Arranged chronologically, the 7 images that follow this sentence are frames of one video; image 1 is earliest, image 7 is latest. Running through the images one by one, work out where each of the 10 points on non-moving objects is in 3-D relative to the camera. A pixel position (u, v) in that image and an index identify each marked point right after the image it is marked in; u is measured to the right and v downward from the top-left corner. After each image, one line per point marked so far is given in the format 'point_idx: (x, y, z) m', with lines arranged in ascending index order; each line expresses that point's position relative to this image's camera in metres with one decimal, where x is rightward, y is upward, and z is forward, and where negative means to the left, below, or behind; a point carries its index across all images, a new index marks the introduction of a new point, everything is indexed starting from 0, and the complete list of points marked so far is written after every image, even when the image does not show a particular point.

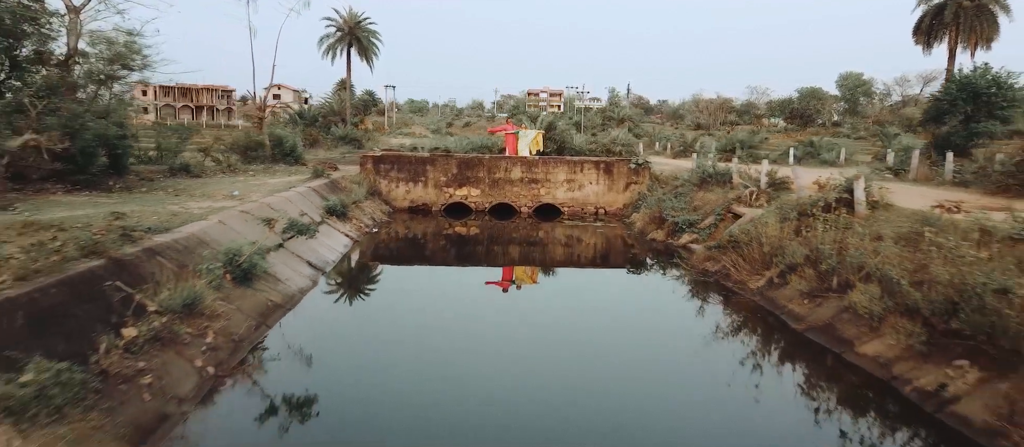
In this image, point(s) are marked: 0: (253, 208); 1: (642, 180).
0: (-3.8, +0.2, +7.8) m
1: (+3.4, +1.1, +13.8) m
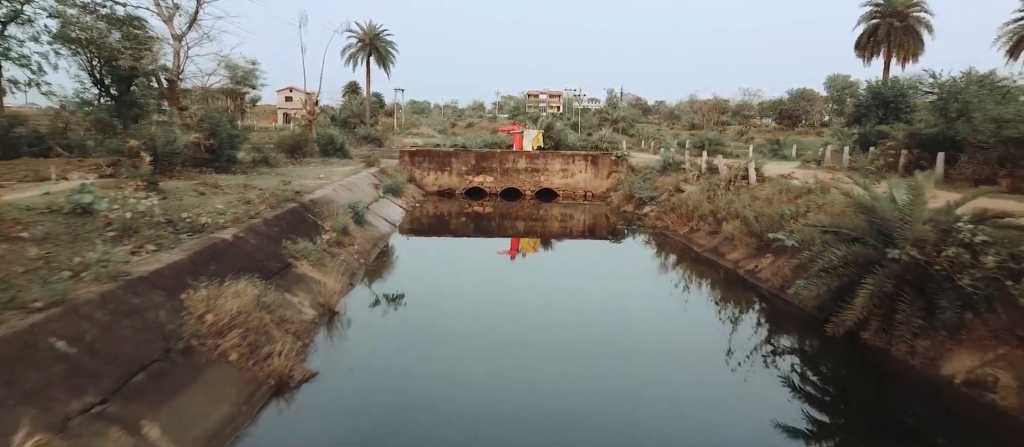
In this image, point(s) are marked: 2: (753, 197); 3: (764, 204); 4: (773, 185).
0: (-3.5, +0.8, +11.6) m
1: (+3.6, +1.8, +17.6) m
2: (+4.2, +0.5, +9.5) m
3: (+4.1, +0.3, +8.9) m
4: (+4.7, +0.7, +9.8) m
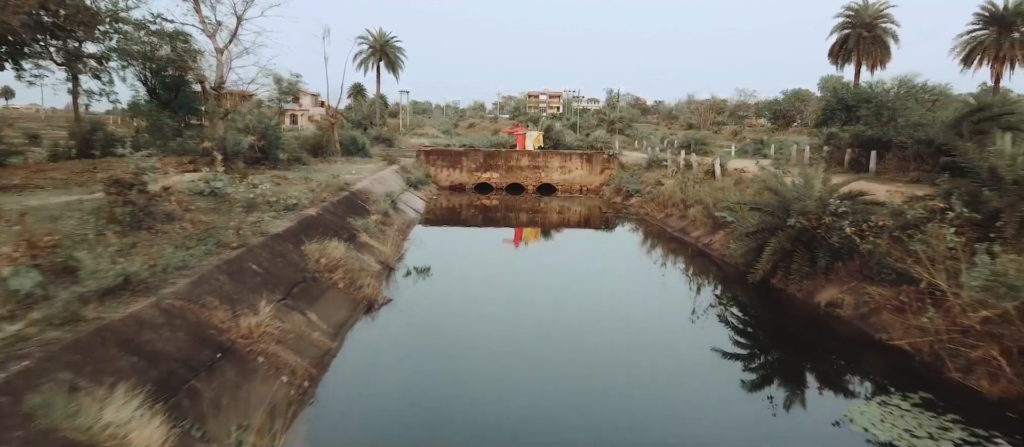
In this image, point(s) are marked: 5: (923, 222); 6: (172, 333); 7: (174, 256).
0: (-3.4, +1.2, +13.8) m
1: (+3.7, +2.1, +19.8) m
2: (+4.4, +0.8, +11.8) m
3: (+4.3, +0.7, +11.1) m
4: (+4.9, +1.0, +12.0) m
5: (+4.5, 0.0, +6.0) m
6: (-2.4, -0.8, +3.9) m
7: (-3.1, -0.3, +5.0) m
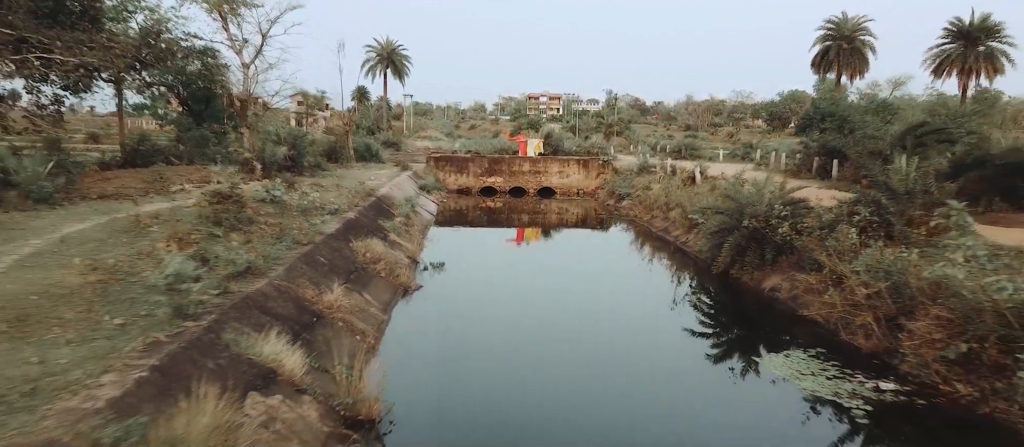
0: (-3.3, +1.1, +15.5) m
1: (+3.8, +2.1, +21.5) m
2: (+4.5, +0.8, +13.5) m
3: (+4.4, +0.6, +12.8) m
4: (+5.0, +1.0, +13.7) m
5: (+4.6, 0.0, +7.7) m
6: (-2.4, -0.8, +5.6) m
7: (-3.0, -0.3, +6.7) m
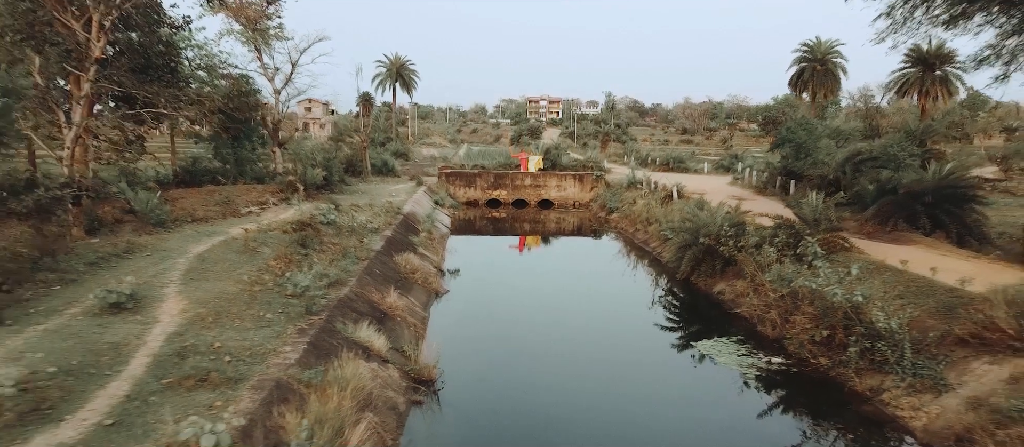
0: (-3.2, +0.8, +18.0) m
1: (+3.9, +1.7, +24.0) m
2: (+4.6, +0.4, +16.0) m
3: (+4.5, +0.3, +15.3) m
4: (+5.1, +0.6, +16.2) m
5: (+4.7, -0.4, +10.2) m
6: (-2.2, -1.2, +8.1) m
7: (-2.9, -0.7, +9.2) m
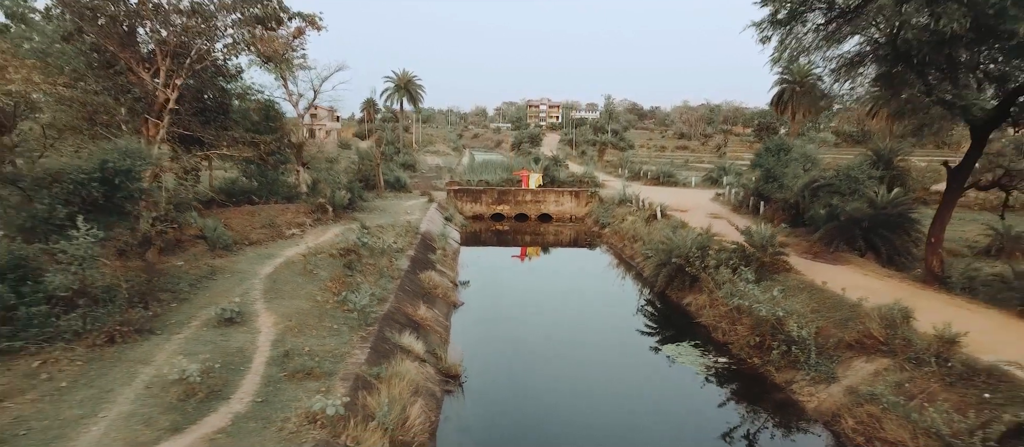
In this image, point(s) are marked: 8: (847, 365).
0: (-3.1, +0.2, +20.3) m
1: (+4.0, +1.1, +26.3) m
2: (+4.7, -0.2, +18.3) m
3: (+4.6, -0.3, +17.6) m
4: (+5.2, +0.1, +18.5) m
5: (+4.8, -0.9, +12.5) m
6: (-2.1, -1.8, +10.4) m
7: (-2.8, -1.3, +11.5) m
8: (+5.2, -2.2, +8.5) m
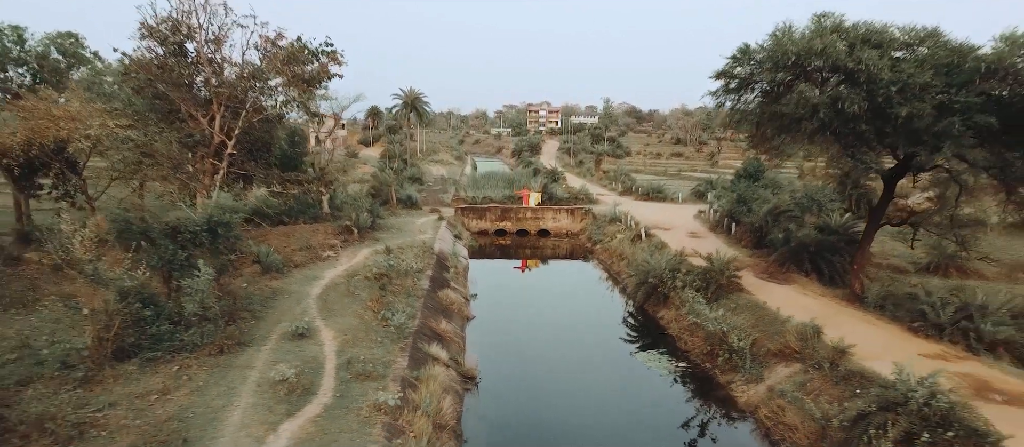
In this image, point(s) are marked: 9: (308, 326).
0: (-3.0, -0.6, +23.0) m
1: (+4.1, +0.4, +29.0) m
2: (+4.8, -0.9, +20.9) m
3: (+4.7, -1.1, +20.3) m
4: (+5.3, -0.7, +21.2) m
5: (+4.9, -1.7, +15.2) m
6: (-2.0, -2.6, +13.1) m
7: (-2.7, -2.1, +14.2) m
8: (+5.3, -3.0, +11.1) m
9: (-4.5, -2.3, +11.9) m
